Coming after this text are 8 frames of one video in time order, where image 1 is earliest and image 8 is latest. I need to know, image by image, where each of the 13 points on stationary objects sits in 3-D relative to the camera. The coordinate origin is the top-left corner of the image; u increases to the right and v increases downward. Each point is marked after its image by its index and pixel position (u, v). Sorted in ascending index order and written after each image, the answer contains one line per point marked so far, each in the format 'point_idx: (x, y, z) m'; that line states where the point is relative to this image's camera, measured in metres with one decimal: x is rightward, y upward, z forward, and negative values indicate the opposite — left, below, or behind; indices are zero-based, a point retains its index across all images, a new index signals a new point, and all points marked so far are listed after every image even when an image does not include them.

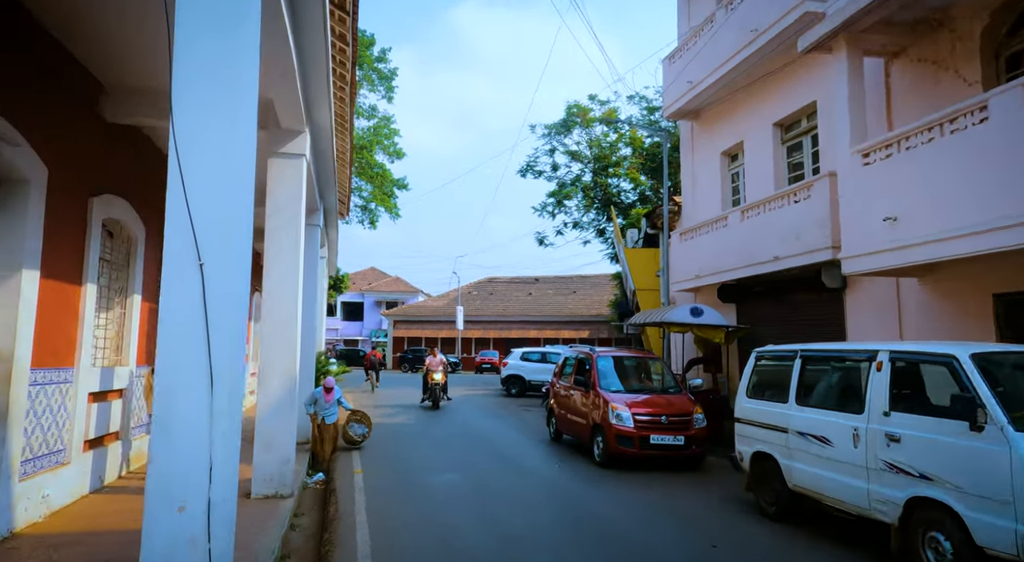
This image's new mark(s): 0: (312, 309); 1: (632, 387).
0: (-3.5, -0.5, +11.2) m
1: (+1.9, -1.6, +9.8) m
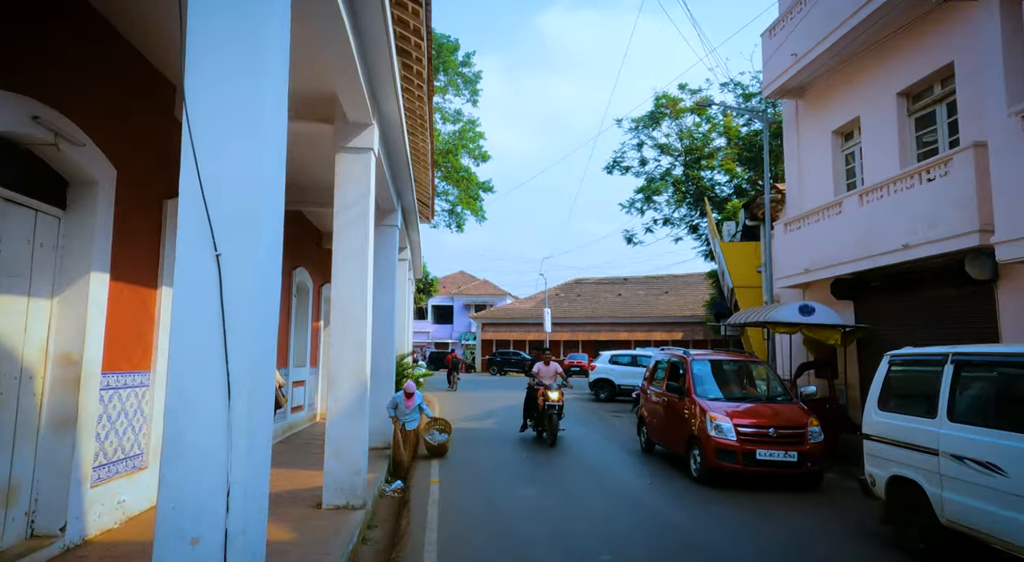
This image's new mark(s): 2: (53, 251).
0: (-2.1, -0.5, +10.9) m
1: (+3.0, -1.6, +8.7) m
2: (-4.2, +0.3, +5.9) m
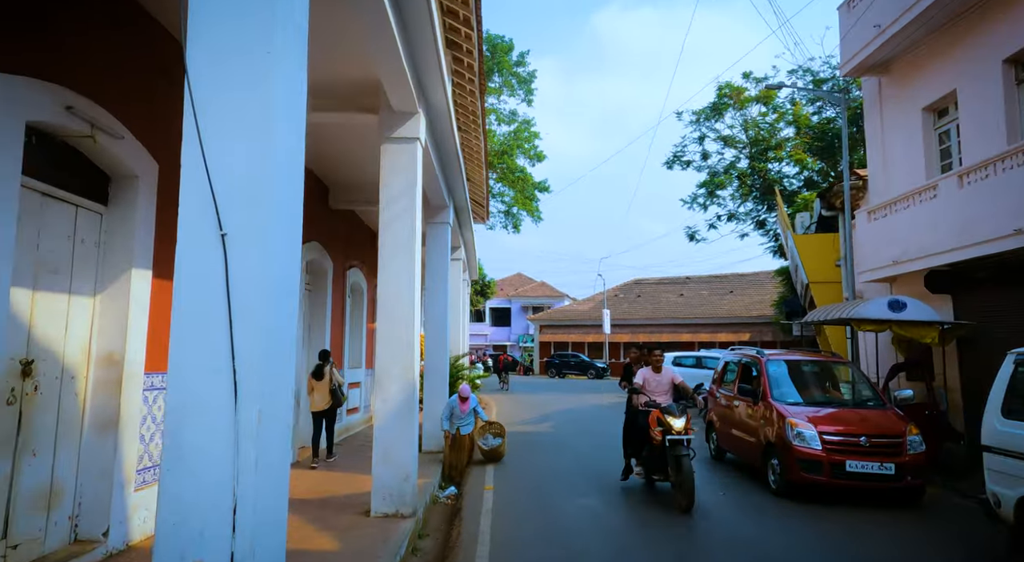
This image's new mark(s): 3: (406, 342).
0: (-1.1, -0.5, +10.5) m
1: (+3.8, -1.5, +7.9) m
2: (-3.7, +0.3, +5.7) m
3: (-1.0, -0.6, +6.3) m
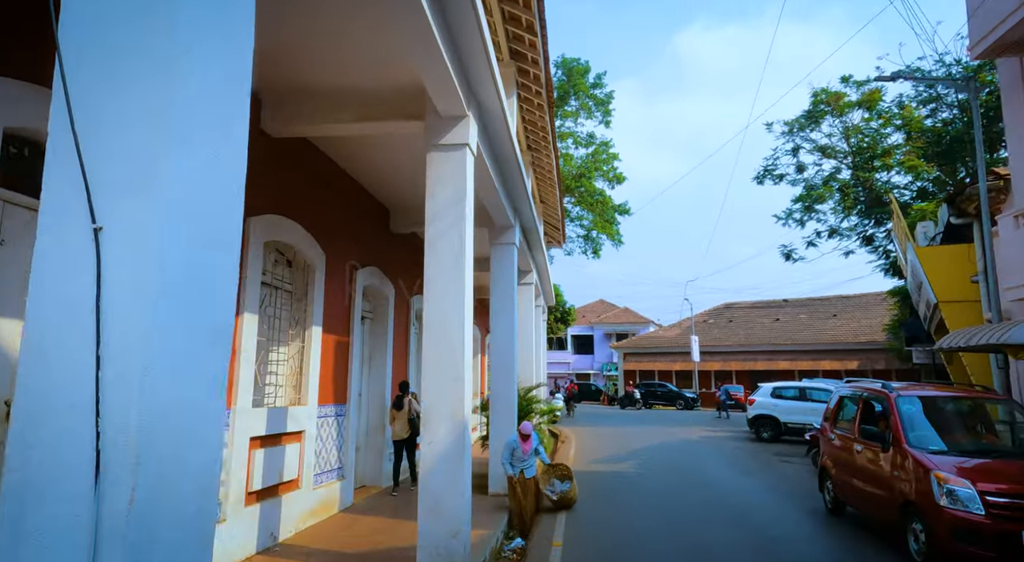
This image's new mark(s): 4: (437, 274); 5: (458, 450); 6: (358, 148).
0: (0.0, -0.9, +9.6) m
1: (+4.5, -1.6, +6.3) m
2: (-3.3, +0.1, +5.2) m
3: (-0.5, -0.8, +5.4) m
4: (-0.6, +0.1, +5.5) m
5: (-0.5, -1.4, +5.3) m
6: (-1.6, +1.4, +6.6) m
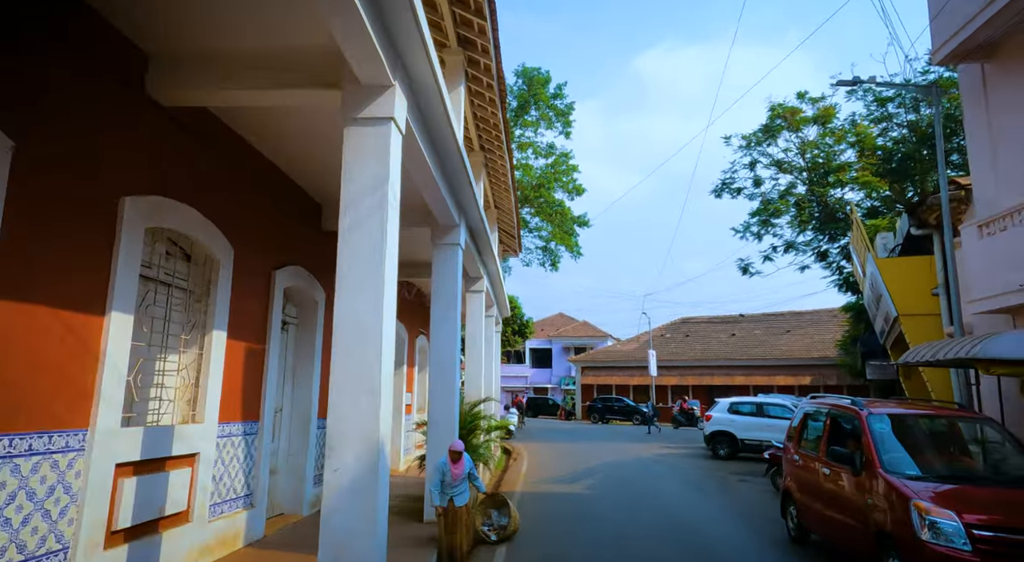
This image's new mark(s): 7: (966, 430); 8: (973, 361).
0: (-0.8, -0.9, +8.8) m
1: (+3.9, -1.7, +5.7) m
2: (-3.7, +0.1, +4.2) m
3: (-1.0, -0.8, +4.6) m
4: (-1.2, +0.1, +4.7) m
5: (-1.0, -1.4, +4.5) m
6: (-2.2, +1.4, +5.8) m
7: (+4.4, -1.5, +6.2) m
8: (+5.6, -1.0, +7.8) m
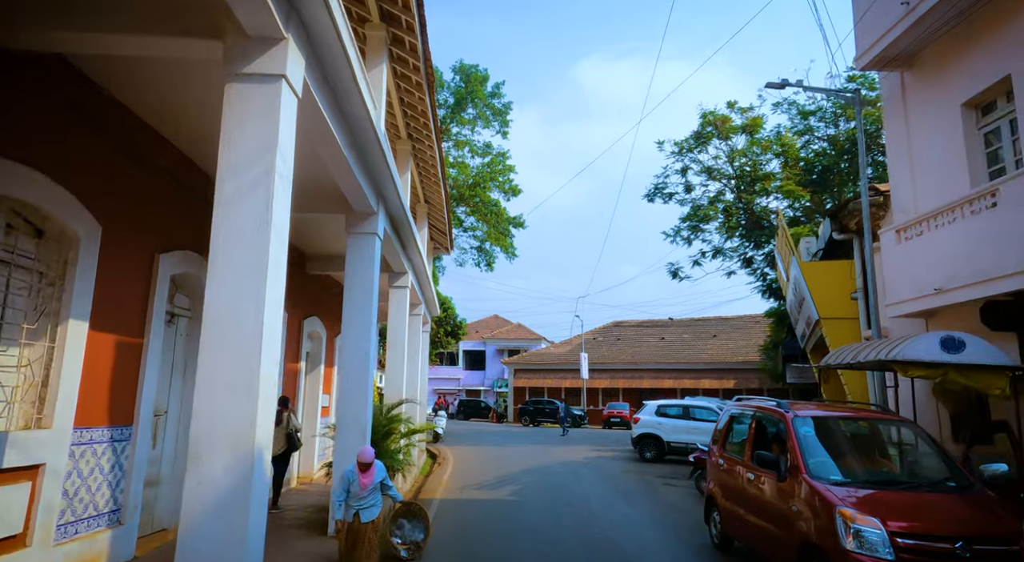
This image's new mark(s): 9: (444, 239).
0: (-1.9, -0.8, +8.1) m
1: (+3.1, -1.7, +5.6) m
2: (-4.3, +0.3, +3.3) m
3: (-1.6, -0.7, +3.9) m
4: (-1.8, +0.2, +4.0) m
5: (-1.6, -1.3, +3.8) m
6: (-2.9, +1.5, +5.0) m
7: (+3.6, -1.5, +6.1) m
8: (+4.6, -1.0, +7.8) m
9: (-2.1, +1.3, +19.9) m
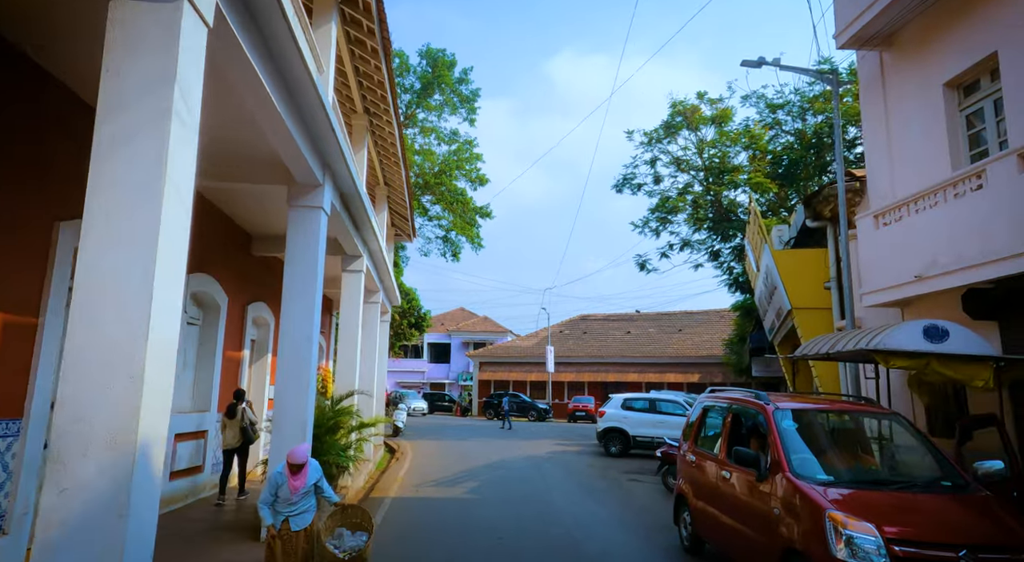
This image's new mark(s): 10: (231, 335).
0: (-2.4, -0.6, +7.4) m
1: (+2.7, -1.5, +5.1) m
2: (-4.5, +0.5, +2.4) m
3: (-1.9, -0.5, +3.2) m
4: (-2.1, +0.4, +3.3) m
5: (-1.9, -1.1, +3.1) m
6: (-3.2, +1.8, +4.2) m
7: (+3.2, -1.3, +5.7) m
8: (+4.1, -0.8, +7.4) m
9: (-3.2, +1.7, +19.1) m
10: (-4.5, -0.9, +10.3) m
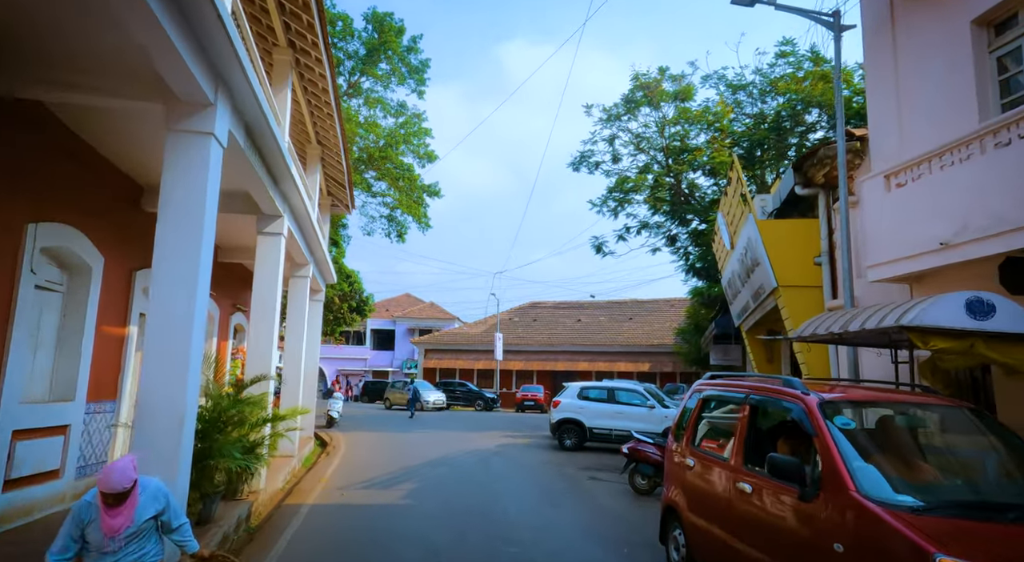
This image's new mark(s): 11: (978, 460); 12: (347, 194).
0: (-2.8, -0.1, +5.6) m
1: (+2.4, -1.2, +3.7) m
2: (-4.6, +0.9, +0.5) m
3: (-2.0, -0.1, +1.4) m
4: (-2.2, +0.8, +1.5) m
5: (-2.0, -0.7, +1.4) m
6: (-3.3, +2.2, +2.3) m
7: (+2.8, -1.0, +4.3) m
8: (+3.6, -0.5, +6.1) m
9: (-4.5, +2.3, +17.2) m
10: (-5.2, -0.3, +8.4) m
11: (+3.1, -1.2, +4.0) m
12: (-4.4, +2.3, +17.1) m
